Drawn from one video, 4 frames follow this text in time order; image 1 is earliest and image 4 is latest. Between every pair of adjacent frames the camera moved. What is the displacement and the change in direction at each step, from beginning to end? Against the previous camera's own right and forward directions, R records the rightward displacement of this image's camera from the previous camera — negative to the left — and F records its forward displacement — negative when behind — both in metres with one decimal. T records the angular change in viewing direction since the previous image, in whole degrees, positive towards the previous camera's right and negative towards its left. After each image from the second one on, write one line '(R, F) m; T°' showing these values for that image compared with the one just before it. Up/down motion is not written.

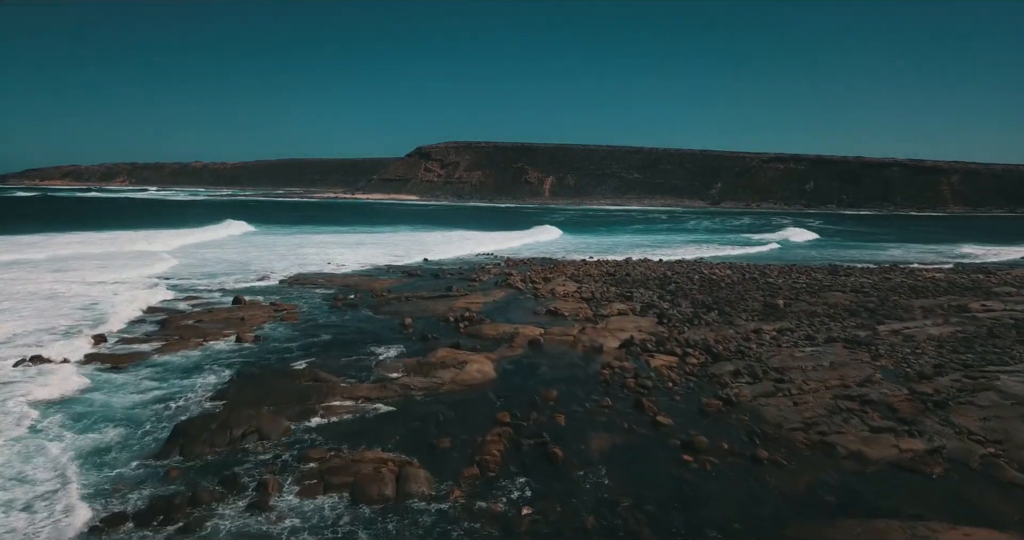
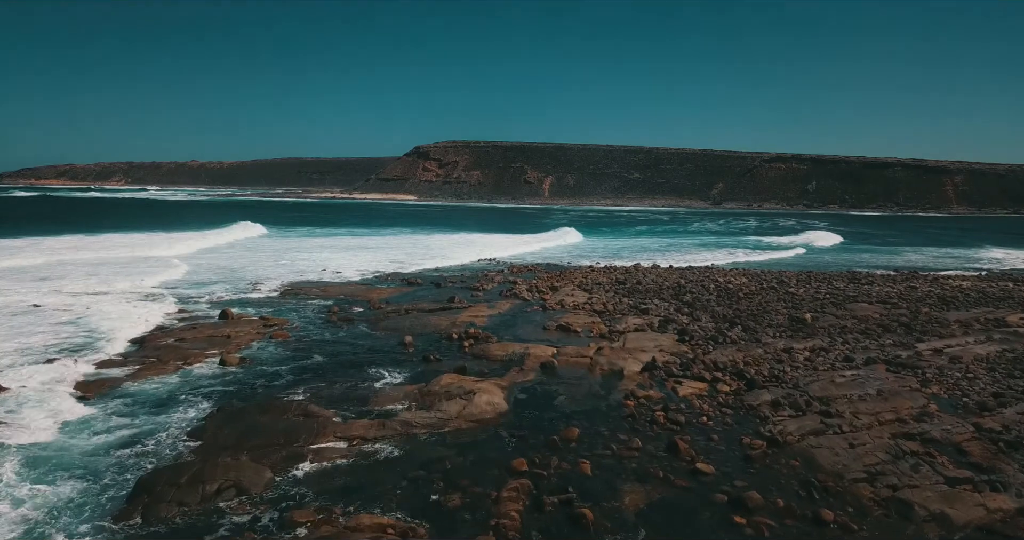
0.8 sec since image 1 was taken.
(-0.1, +0.9) m; 0°
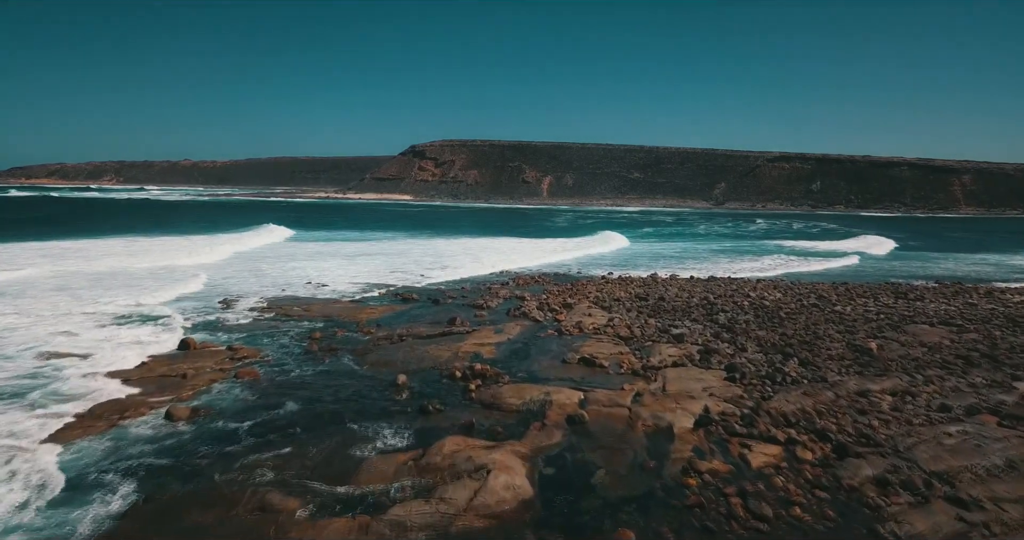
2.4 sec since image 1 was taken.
(-0.2, +1.8) m; 0°
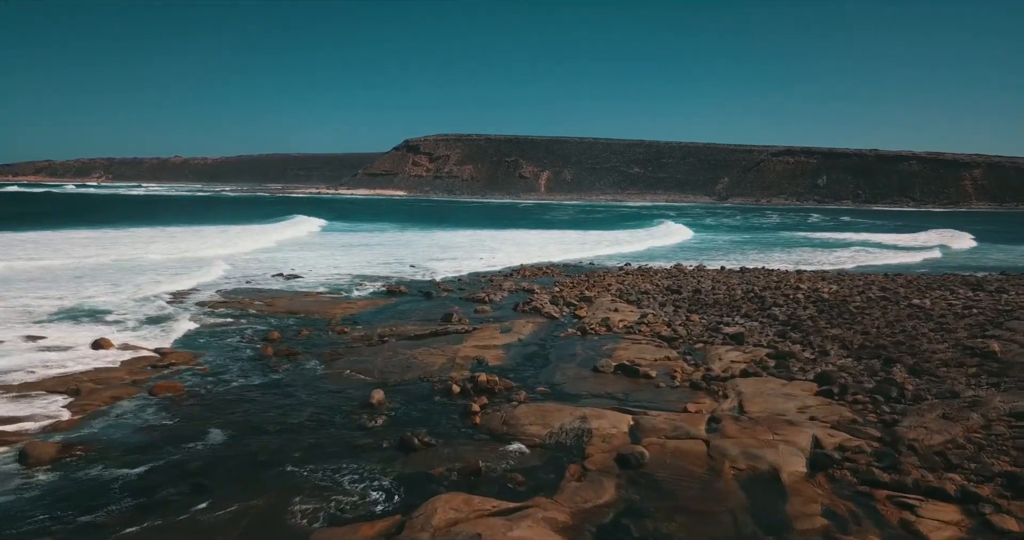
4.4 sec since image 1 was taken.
(-0.2, +2.3) m; 0°
